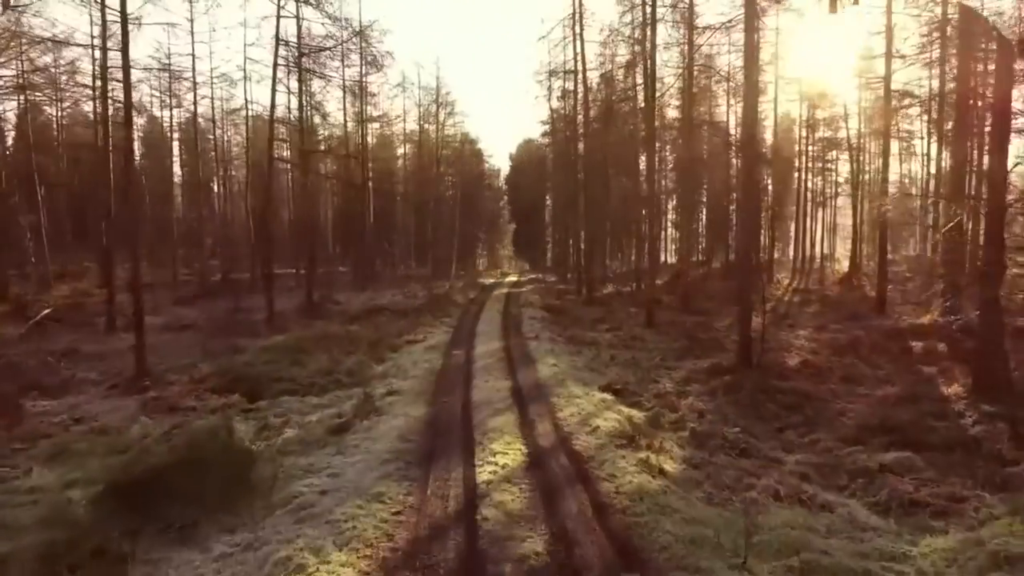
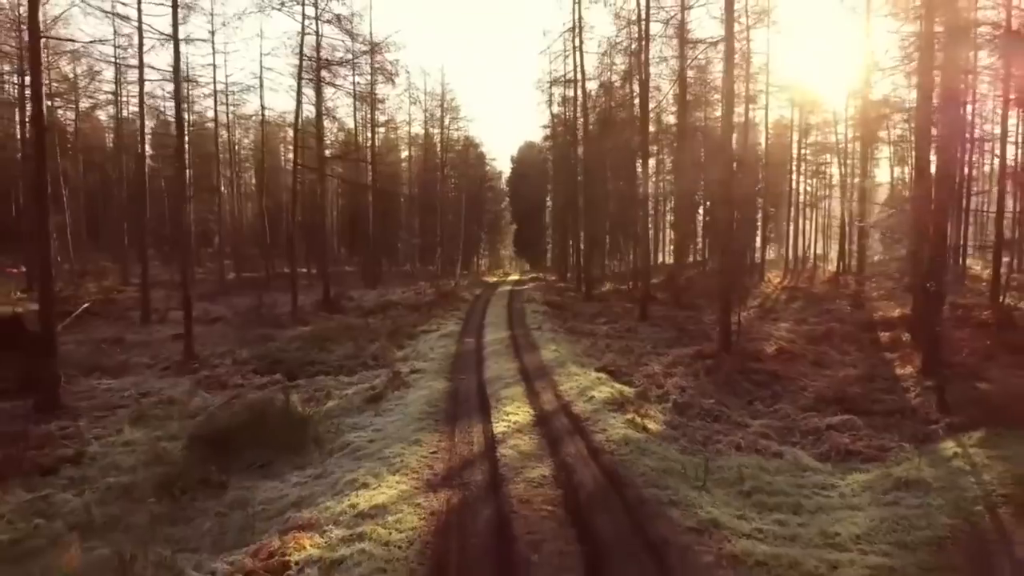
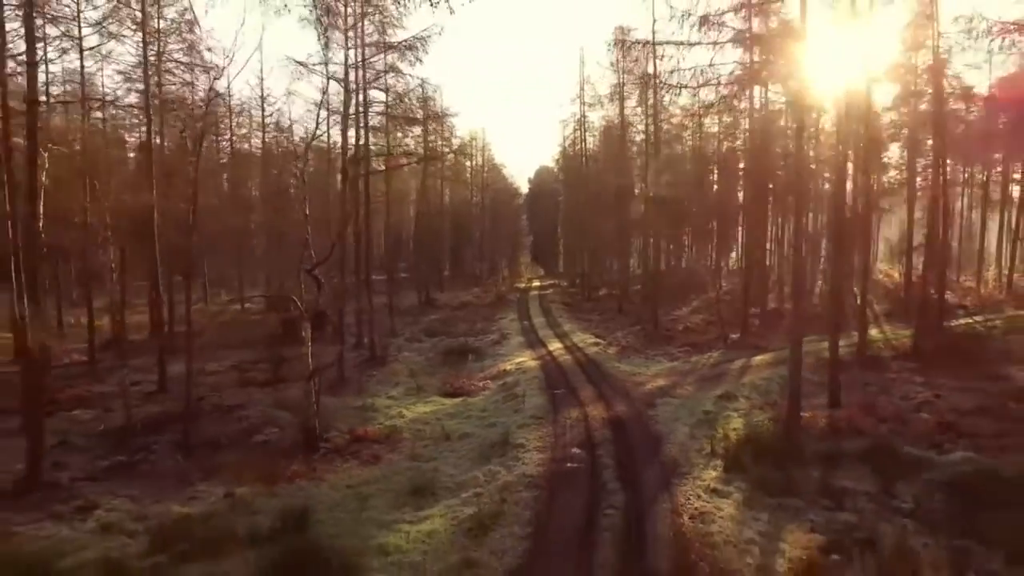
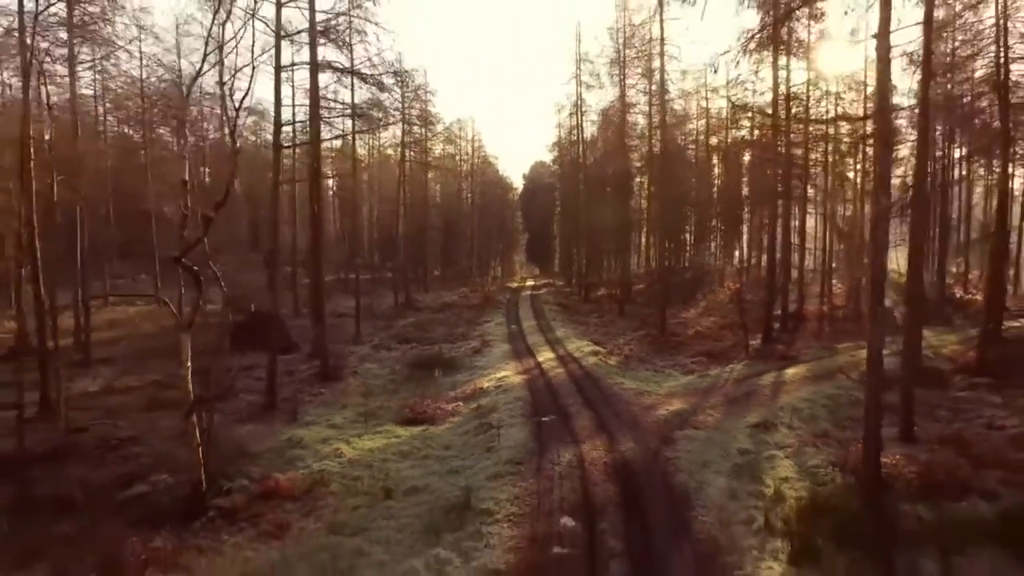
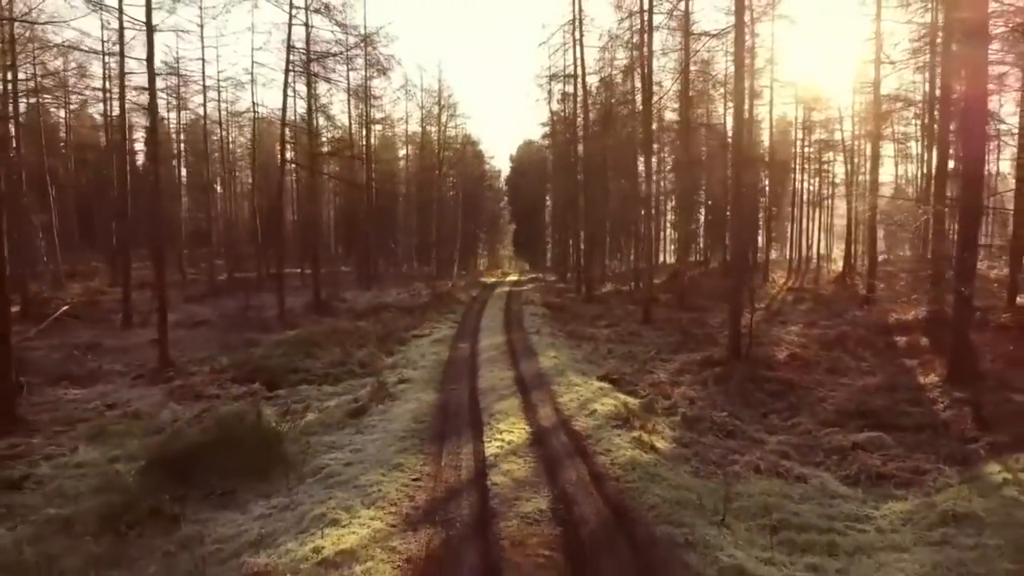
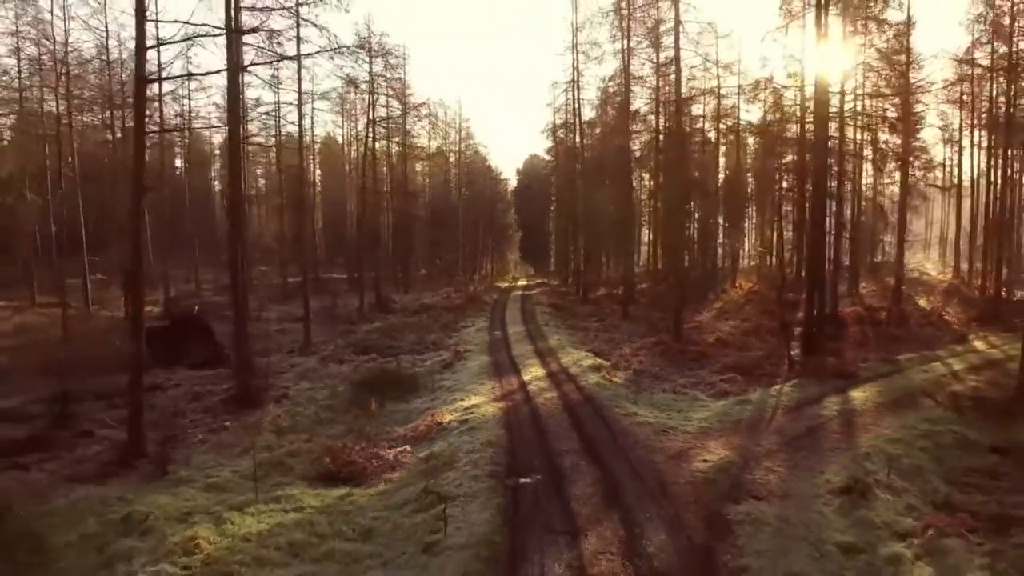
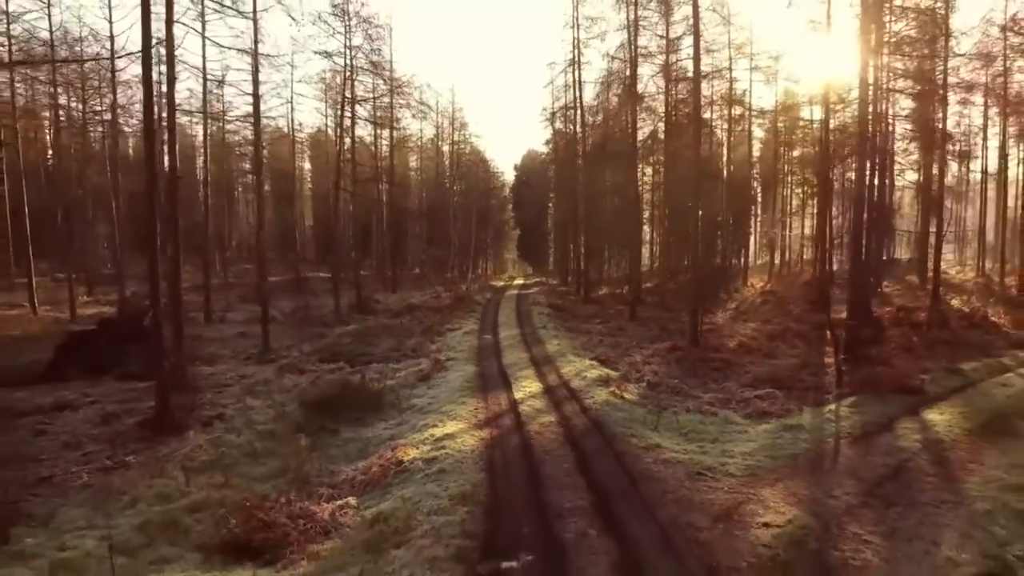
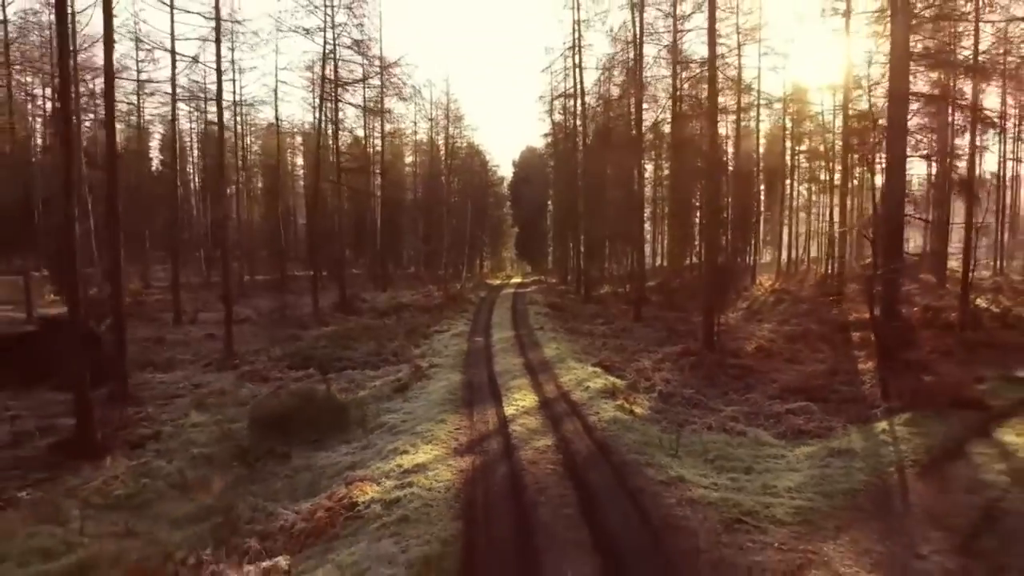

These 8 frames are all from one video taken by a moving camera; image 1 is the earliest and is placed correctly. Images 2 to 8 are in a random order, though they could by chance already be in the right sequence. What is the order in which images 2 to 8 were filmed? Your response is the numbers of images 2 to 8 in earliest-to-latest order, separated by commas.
5, 2, 8, 7, 6, 4, 3
